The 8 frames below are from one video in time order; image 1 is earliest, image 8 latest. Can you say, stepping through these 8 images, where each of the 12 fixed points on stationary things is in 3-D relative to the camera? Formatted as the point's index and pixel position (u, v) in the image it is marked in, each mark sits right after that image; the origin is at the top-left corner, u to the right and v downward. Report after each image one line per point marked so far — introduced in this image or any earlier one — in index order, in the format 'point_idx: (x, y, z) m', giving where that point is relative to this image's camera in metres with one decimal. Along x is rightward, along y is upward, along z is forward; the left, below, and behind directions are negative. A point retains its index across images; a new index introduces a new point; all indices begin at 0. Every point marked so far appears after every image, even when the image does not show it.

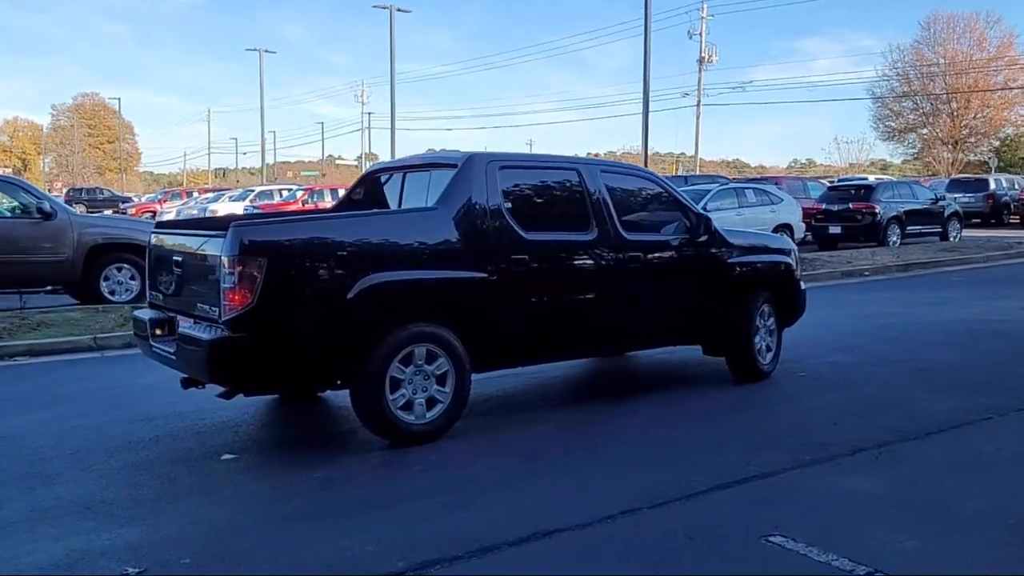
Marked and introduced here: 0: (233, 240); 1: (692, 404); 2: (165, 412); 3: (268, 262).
0: (-1.8, +0.3, +5.9) m
1: (+1.6, -1.0, +7.7) m
2: (-2.9, -1.1, +7.5) m
3: (-1.6, +0.2, +5.9) m
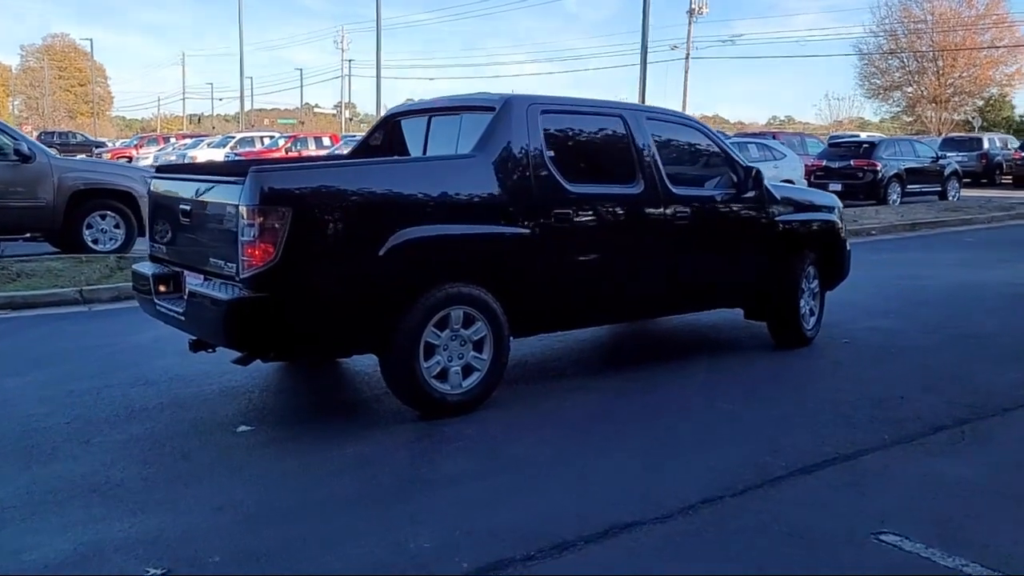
0: (-1.5, +0.6, +5.2) m
1: (+1.8, -0.7, +7.2) m
2: (-2.6, -0.7, +6.8) m
3: (-1.3, +0.5, +5.2) m
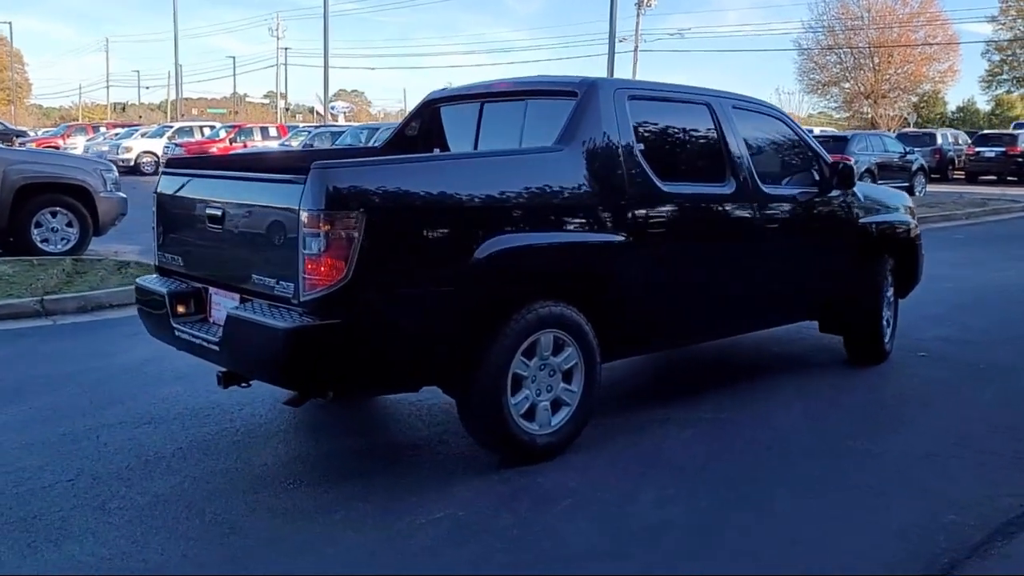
0: (-0.9, +0.5, +4.2) m
1: (+2.3, -0.8, +6.4) m
2: (-2.1, -0.8, +5.7) m
3: (-0.7, +0.3, +4.2) m
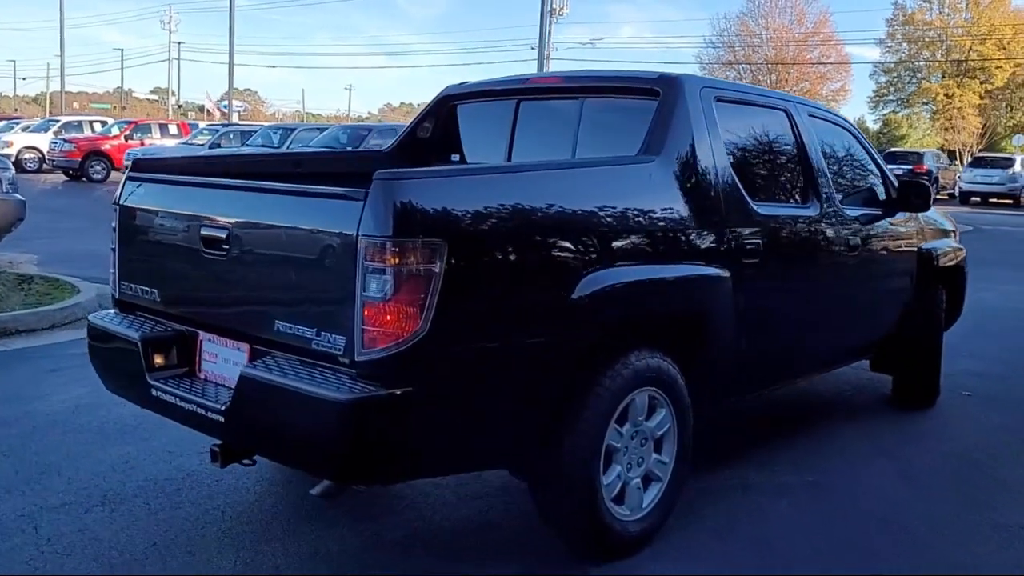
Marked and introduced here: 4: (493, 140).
0: (-0.4, +0.3, +3.0) m
1: (+2.5, -1.0, +5.6) m
2: (-1.9, -1.0, +4.4) m
3: (-0.2, +0.1, +3.1) m
4: (-0.1, +0.9, +5.2) m
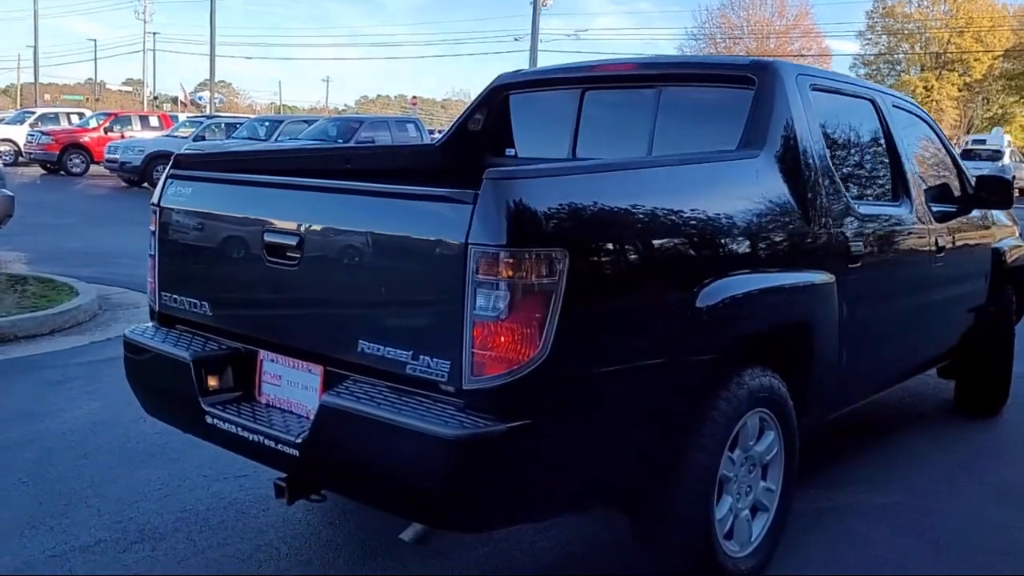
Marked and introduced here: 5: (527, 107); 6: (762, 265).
0: (-0.1, +0.2, +2.6) m
1: (+2.8, -1.0, +5.3) m
2: (-1.5, -1.0, +4.0) m
3: (+0.2, +0.1, +2.7) m
4: (+0.2, +0.8, +4.8) m
5: (+0.1, +1.0, +4.9) m
6: (+0.8, +0.1, +3.3) m
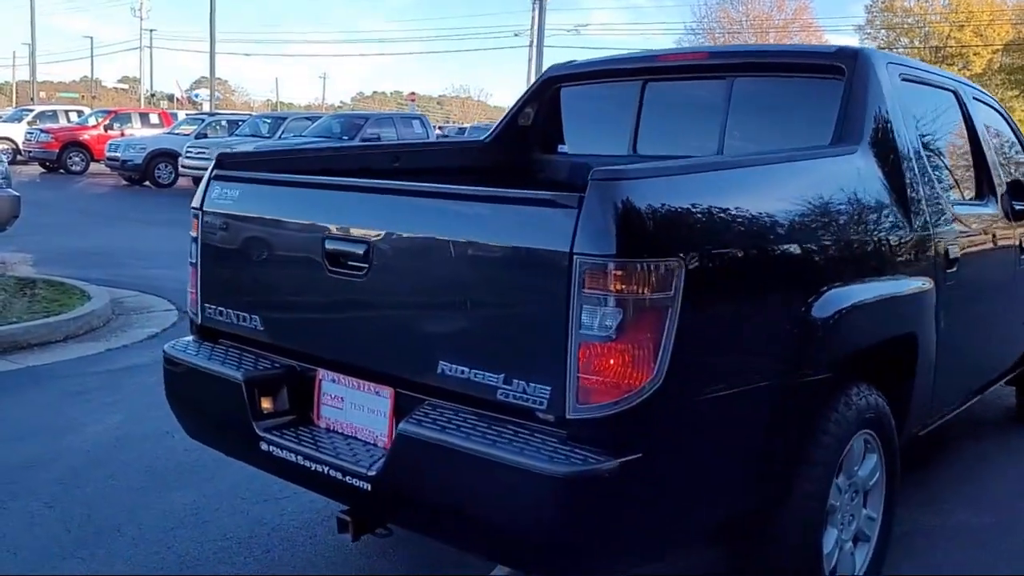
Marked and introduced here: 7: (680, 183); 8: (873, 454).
0: (+0.2, +0.2, +2.3) m
1: (+3.1, -1.0, +5.0) m
2: (-1.2, -1.1, +3.7) m
3: (+0.4, +0.1, +2.4) m
4: (+0.5, +0.8, +4.5) m
5: (+0.4, +1.0, +4.6) m
6: (+1.1, 0.0, +3.0) m
7: (+0.5, +0.3, +2.5) m
8: (+1.3, -0.6, +3.3) m
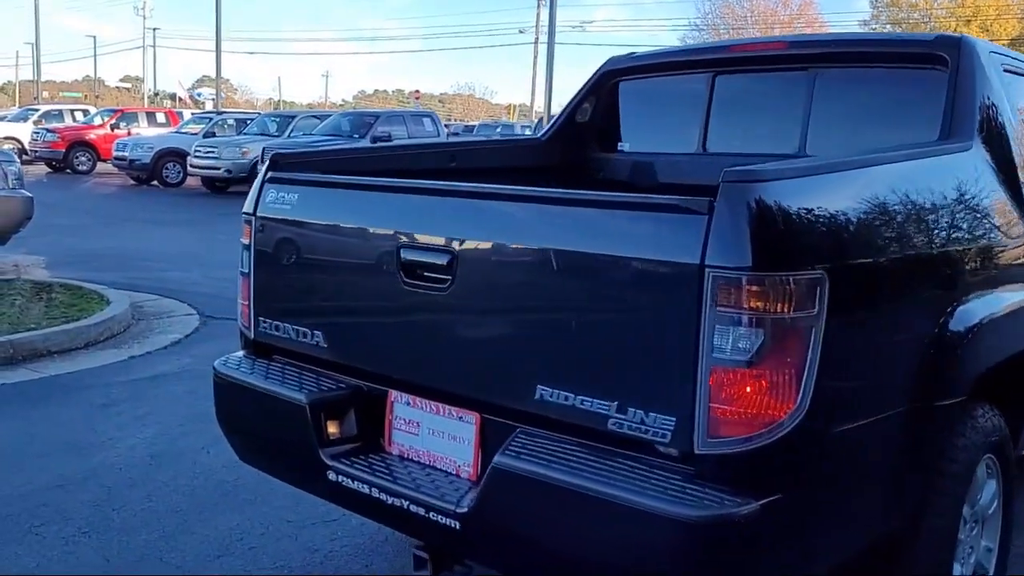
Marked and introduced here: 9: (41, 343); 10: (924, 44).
0: (+0.5, +0.1, +2.0) m
1: (+3.4, -1.0, +4.7) m
2: (-0.9, -1.1, +3.4) m
3: (+0.7, 0.0, +2.1) m
4: (+0.8, +0.8, +4.2) m
5: (+0.6, +0.9, +4.3) m
6: (+1.4, 0.0, +2.7) m
7: (+0.7, +0.2, +2.2) m
8: (+1.6, -0.6, +3.0) m
9: (-3.5, -0.4, +6.7) m
10: (+1.6, +0.9, +3.4) m
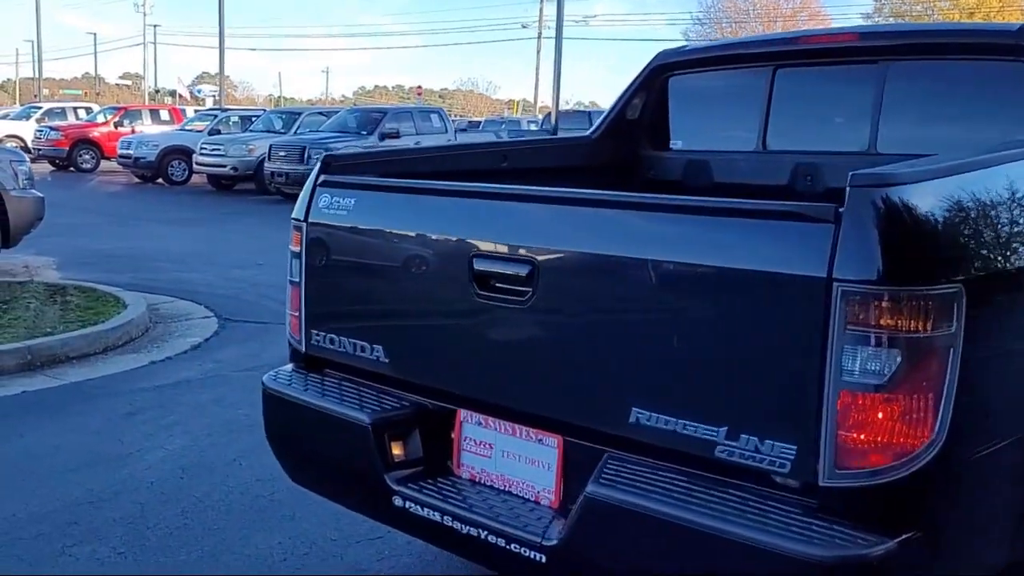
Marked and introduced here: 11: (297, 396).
0: (+0.7, +0.1, +1.8) m
1: (+3.6, -1.0, +4.5) m
2: (-0.7, -1.2, +3.2) m
3: (+0.9, 0.0, +1.9) m
4: (+1.0, +0.7, +4.0) m
5: (+0.9, +0.9, +4.1) m
6: (+1.6, 0.0, +2.5) m
7: (+1.0, +0.2, +2.0) m
8: (+1.8, -0.7, +2.8) m
9: (-3.3, -0.4, +6.5) m
10: (+1.8, +0.9, +3.3) m
11: (-0.7, -0.3, +2.8) m
